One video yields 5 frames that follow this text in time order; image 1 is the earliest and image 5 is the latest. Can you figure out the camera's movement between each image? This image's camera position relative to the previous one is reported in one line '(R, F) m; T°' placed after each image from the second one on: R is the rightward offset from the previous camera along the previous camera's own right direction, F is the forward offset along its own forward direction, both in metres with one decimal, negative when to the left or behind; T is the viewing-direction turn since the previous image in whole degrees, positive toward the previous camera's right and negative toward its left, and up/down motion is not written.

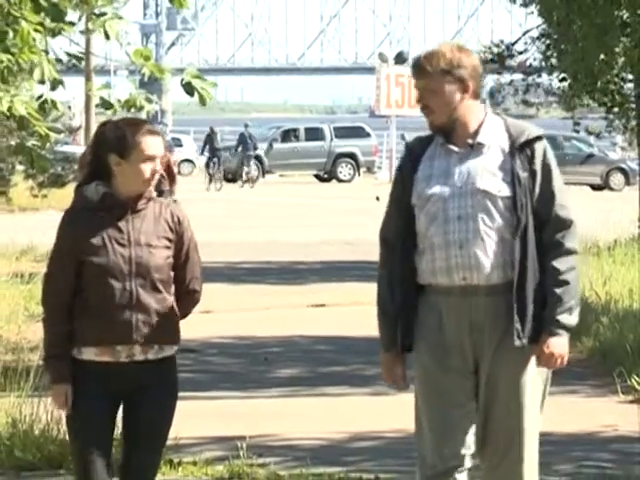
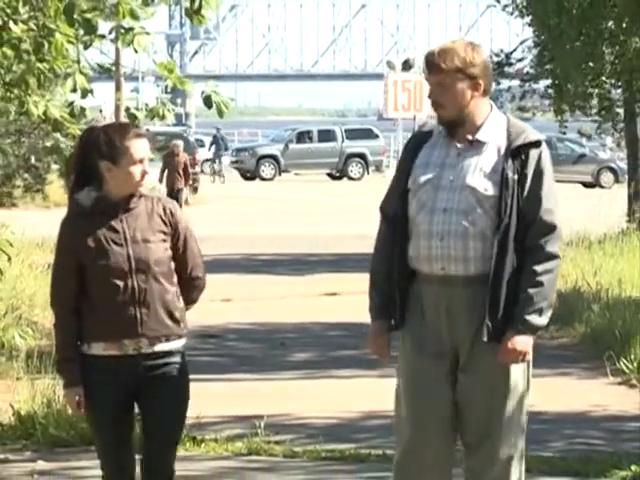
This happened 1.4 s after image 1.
(+0.2, -0.6) m; -1°
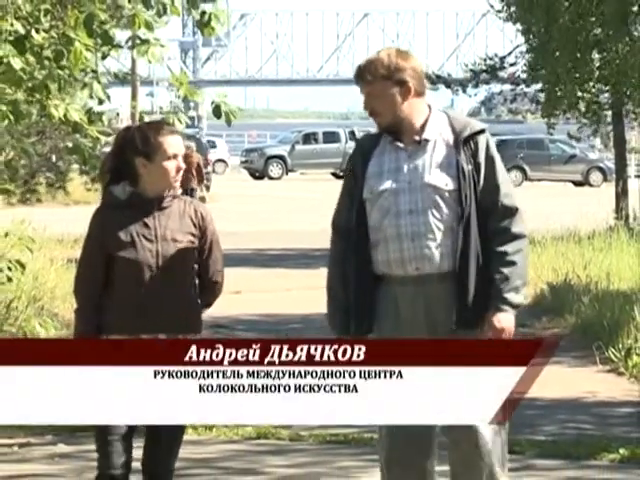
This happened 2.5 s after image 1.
(0.0, -0.5) m; 0°
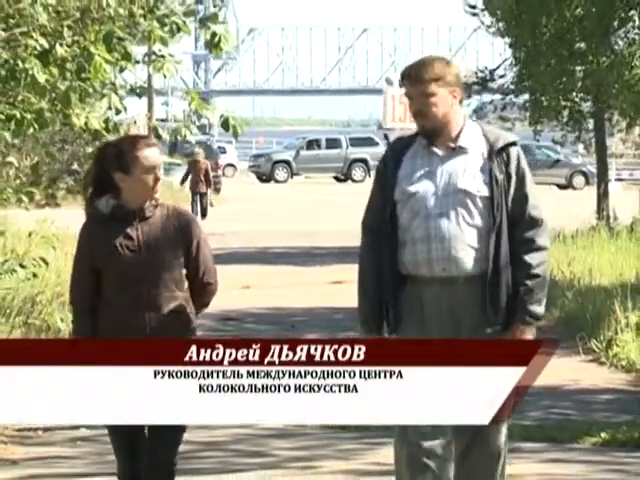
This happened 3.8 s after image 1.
(0.0, -0.7) m; 0°
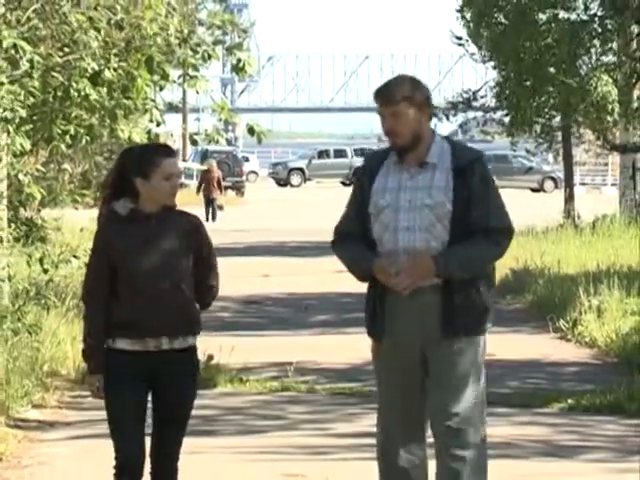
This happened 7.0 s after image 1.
(+0.1, -1.7) m; -1°
